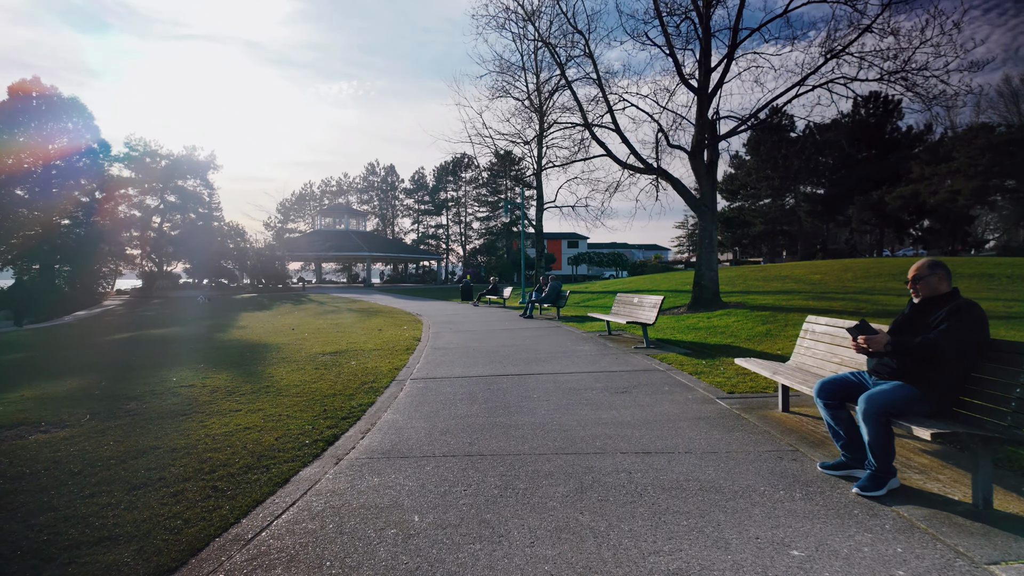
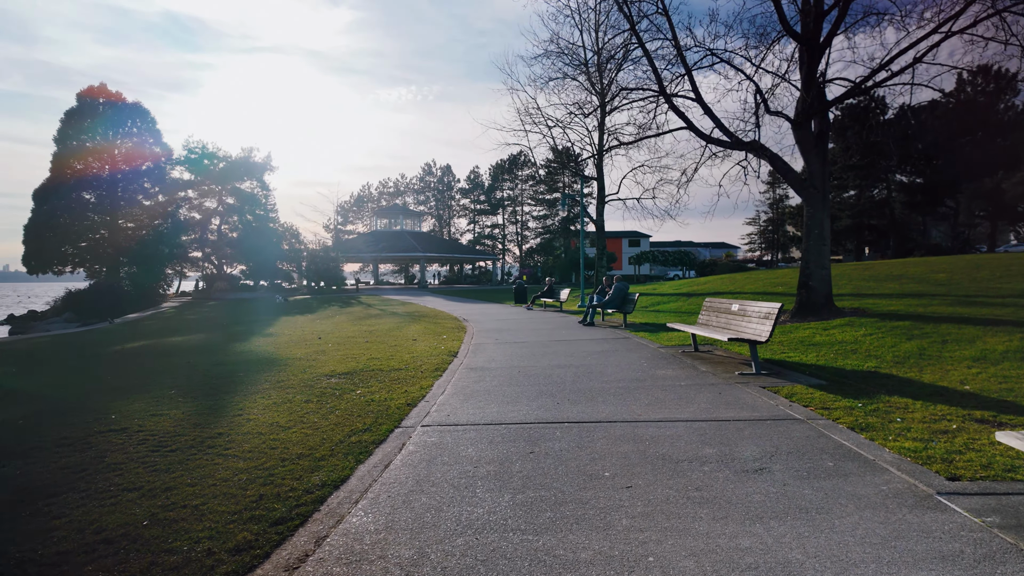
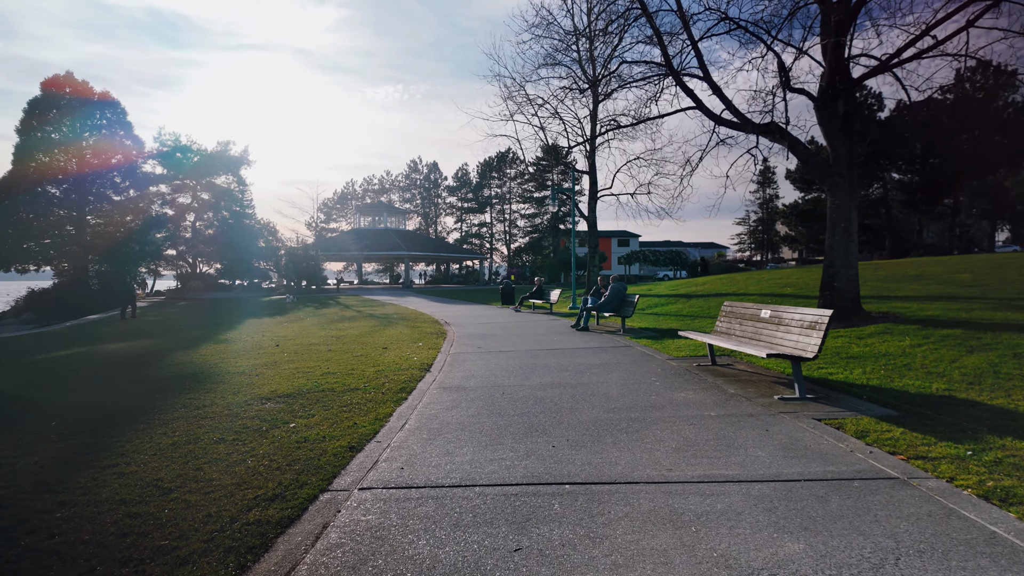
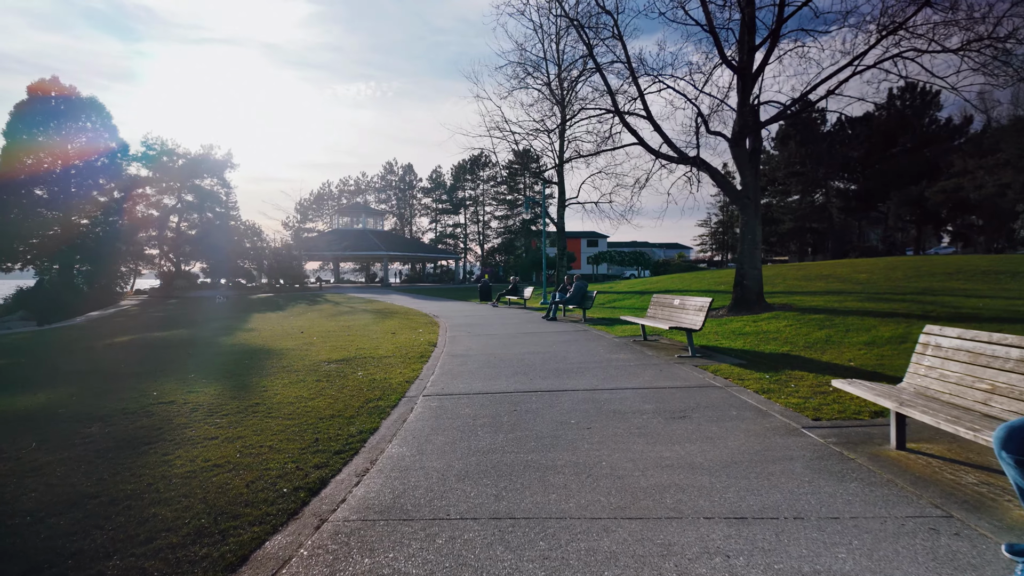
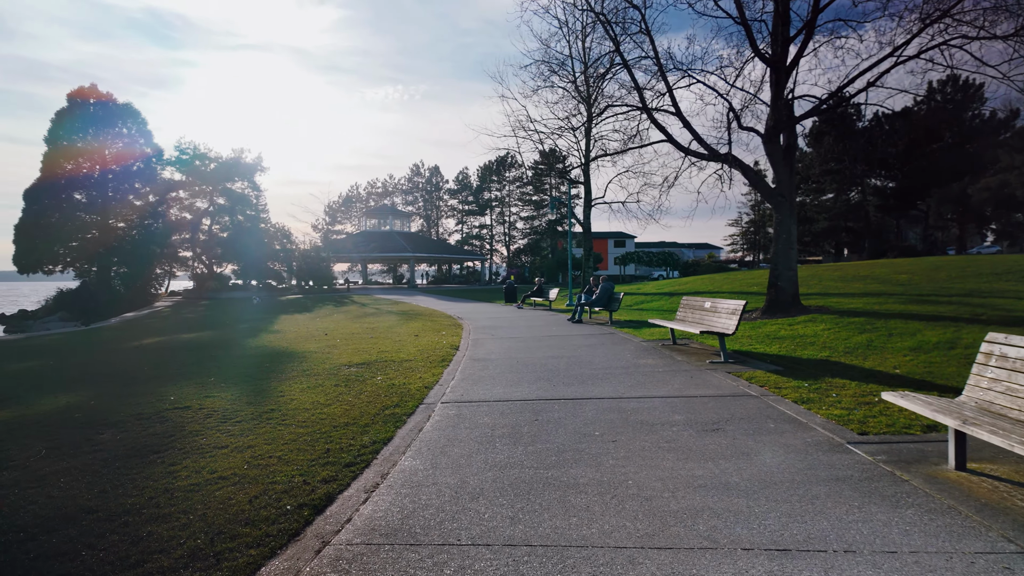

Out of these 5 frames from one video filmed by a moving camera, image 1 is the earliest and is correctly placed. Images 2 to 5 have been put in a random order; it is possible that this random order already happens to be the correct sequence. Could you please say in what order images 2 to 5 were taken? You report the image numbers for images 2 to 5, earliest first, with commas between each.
4, 5, 2, 3
